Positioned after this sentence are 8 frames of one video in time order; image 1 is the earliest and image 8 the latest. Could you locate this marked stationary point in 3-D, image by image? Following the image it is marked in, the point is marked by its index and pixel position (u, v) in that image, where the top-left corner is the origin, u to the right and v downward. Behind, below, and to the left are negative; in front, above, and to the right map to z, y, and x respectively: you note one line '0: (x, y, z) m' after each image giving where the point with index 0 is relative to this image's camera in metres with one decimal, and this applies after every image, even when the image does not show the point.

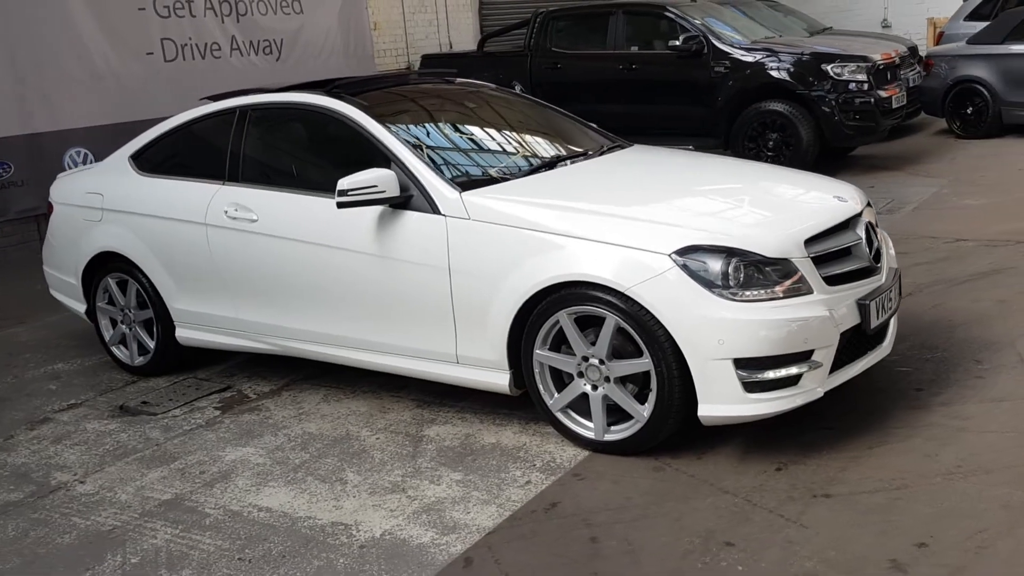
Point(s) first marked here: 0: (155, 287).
0: (-2.0, 0.0, +5.2) m
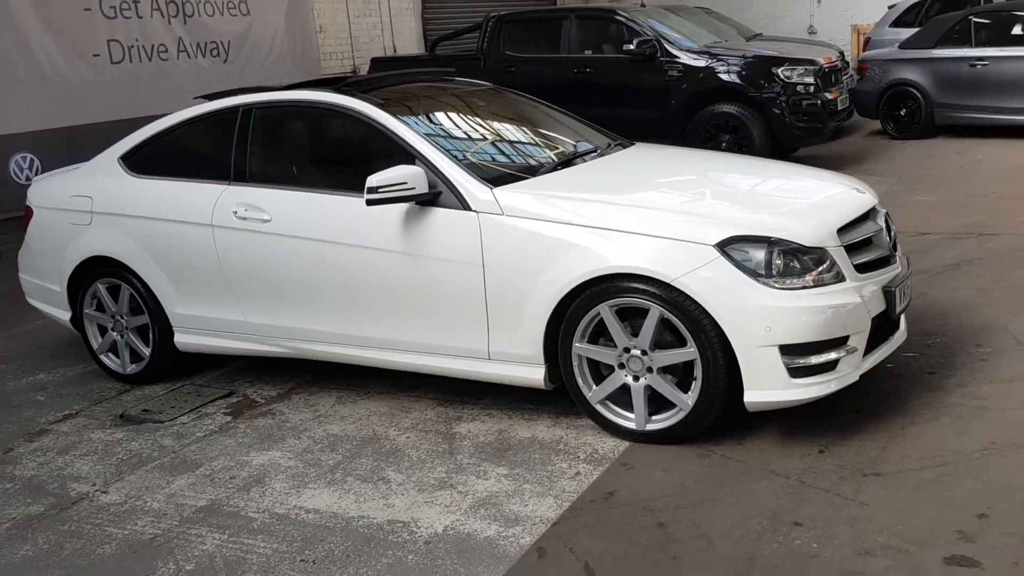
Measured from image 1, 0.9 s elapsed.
0: (-1.9, 0.0, +5.1) m
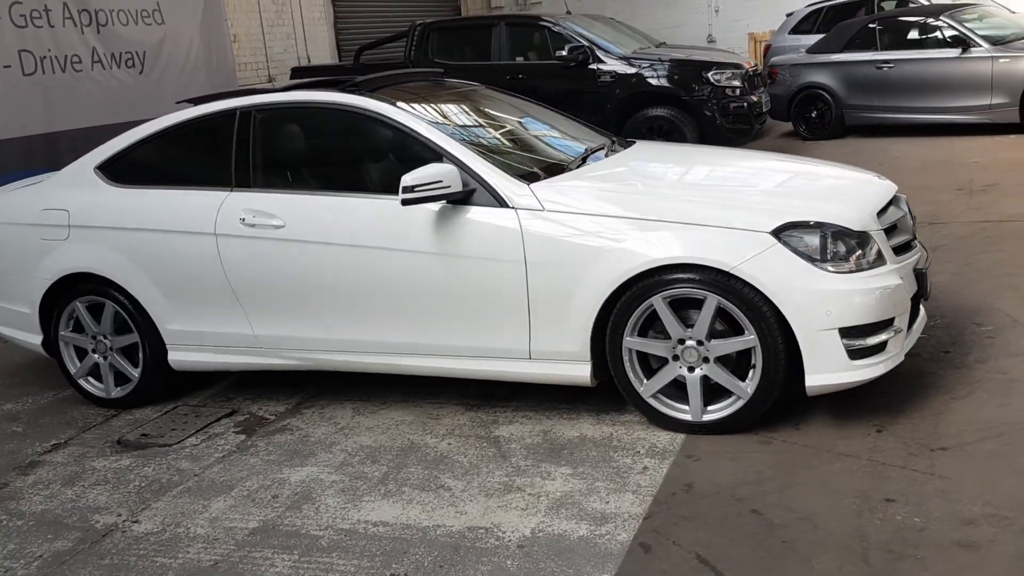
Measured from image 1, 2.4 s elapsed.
0: (-1.9, -0.1, +4.8) m
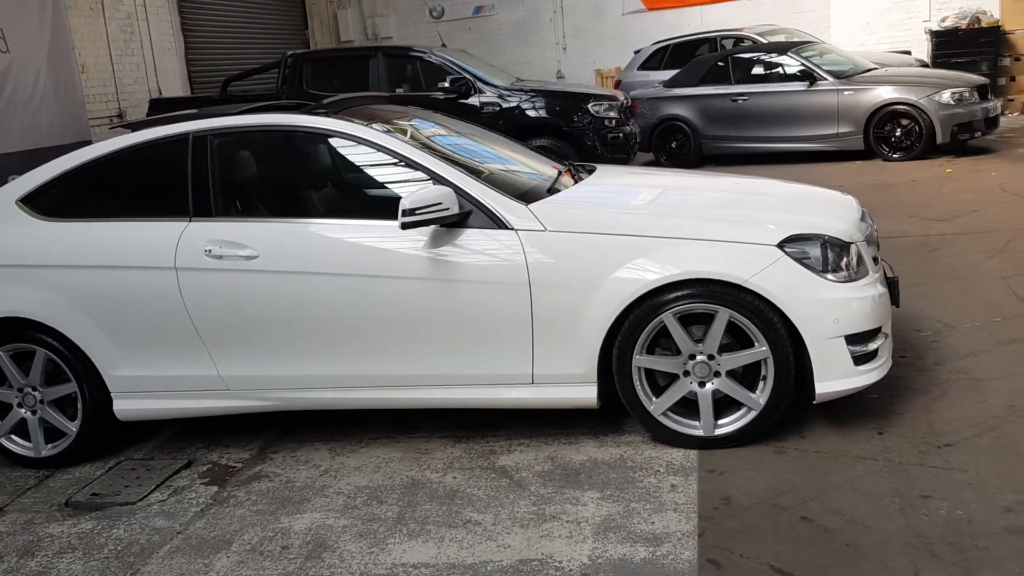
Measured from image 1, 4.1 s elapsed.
0: (-2.0, -0.3, +4.3) m
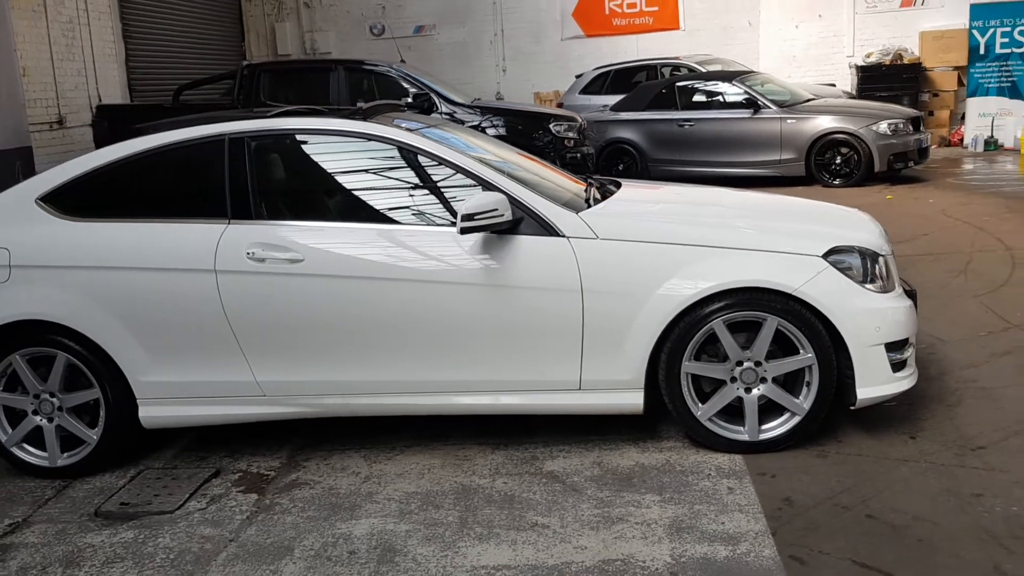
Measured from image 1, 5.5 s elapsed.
0: (-1.8, -0.3, +4.1) m
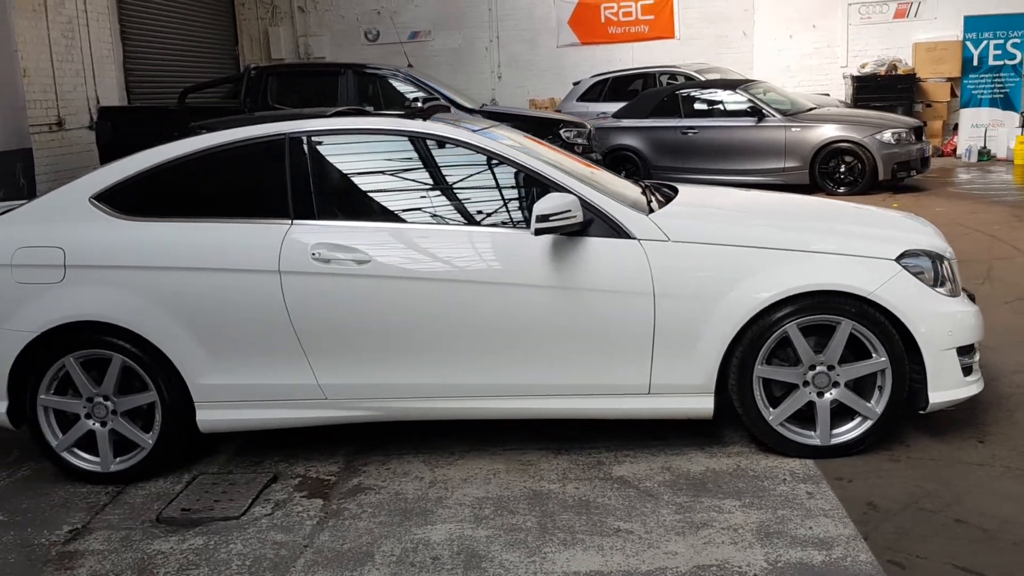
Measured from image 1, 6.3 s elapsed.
0: (-1.5, -0.3, +4.1) m
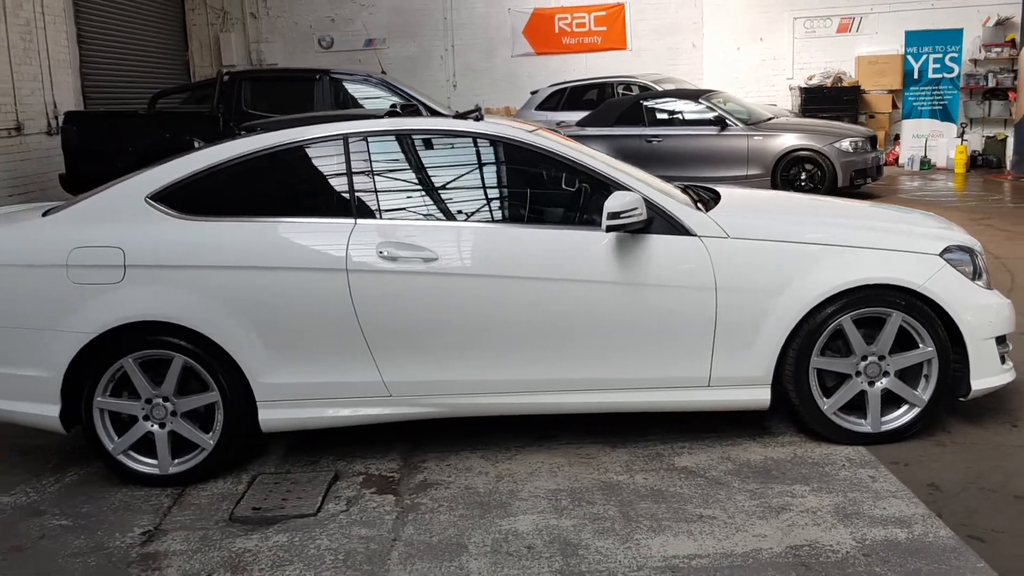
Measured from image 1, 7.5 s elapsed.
0: (-1.2, -0.3, +4.0) m
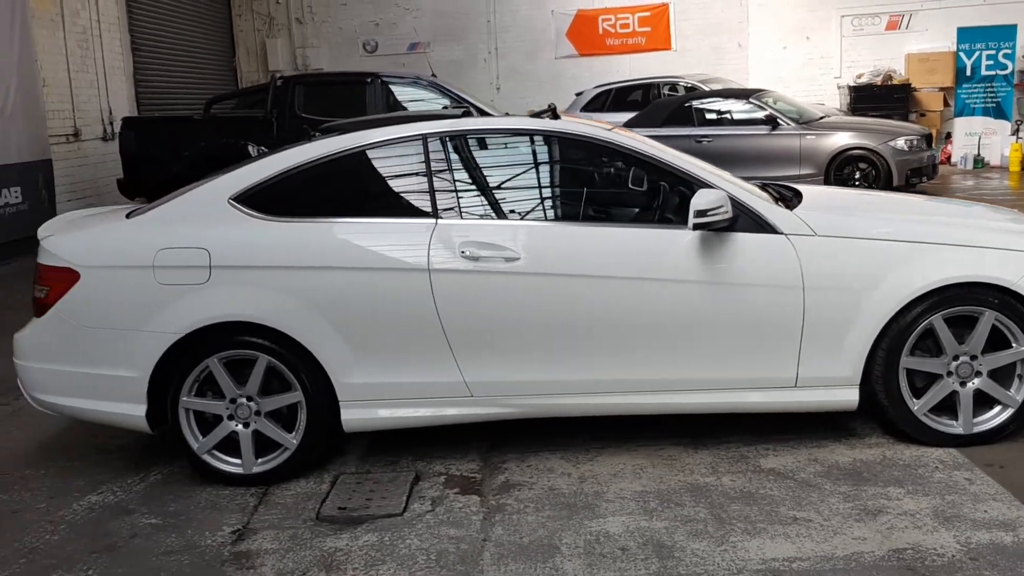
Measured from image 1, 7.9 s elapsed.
0: (-0.9, -0.3, +4.0) m
